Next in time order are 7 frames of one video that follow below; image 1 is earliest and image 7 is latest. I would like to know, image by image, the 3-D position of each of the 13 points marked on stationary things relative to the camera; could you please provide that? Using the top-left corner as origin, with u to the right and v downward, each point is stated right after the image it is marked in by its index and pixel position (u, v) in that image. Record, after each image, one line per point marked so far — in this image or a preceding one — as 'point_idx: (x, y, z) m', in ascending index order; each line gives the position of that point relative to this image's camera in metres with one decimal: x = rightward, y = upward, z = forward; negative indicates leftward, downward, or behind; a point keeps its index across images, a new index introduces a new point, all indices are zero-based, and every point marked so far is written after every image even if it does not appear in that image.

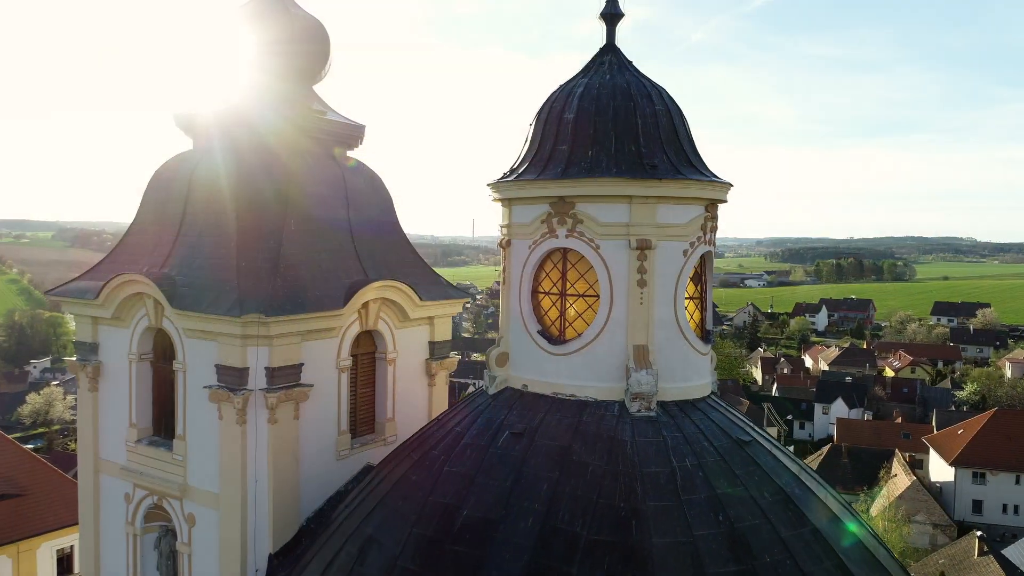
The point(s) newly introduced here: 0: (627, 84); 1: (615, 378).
0: (+1.5, +2.6, +8.6) m
1: (+1.2, -1.1, +8.2) m
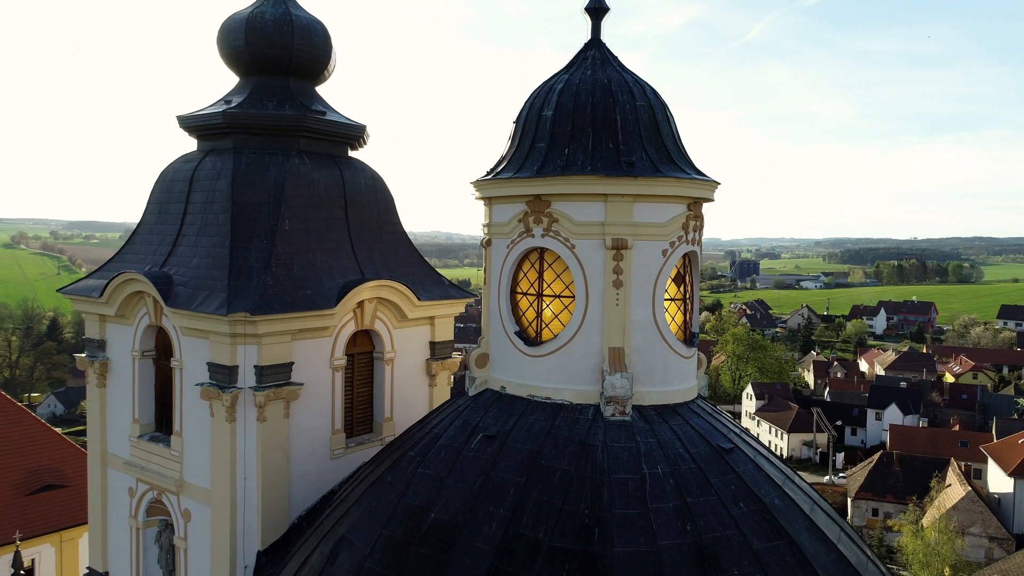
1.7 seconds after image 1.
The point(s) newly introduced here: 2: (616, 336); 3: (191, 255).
0: (+1.2, +2.6, +8.4) m
1: (+0.9, -1.1, +8.0) m
2: (+1.2, -0.6, +7.9) m
3: (-5.2, +0.5, +10.9) m
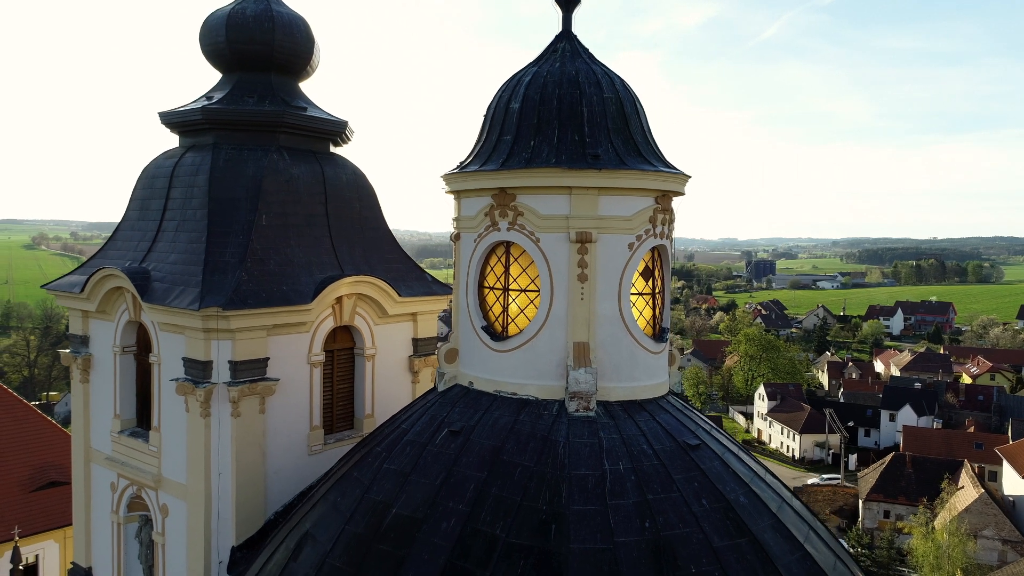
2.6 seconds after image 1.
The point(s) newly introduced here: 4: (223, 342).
0: (+0.8, +2.7, +8.3) m
1: (+0.5, -1.0, +7.9) m
2: (+0.8, -0.5, +7.8) m
3: (-5.6, +0.6, +10.9) m
4: (-4.2, -0.8, +9.9) m
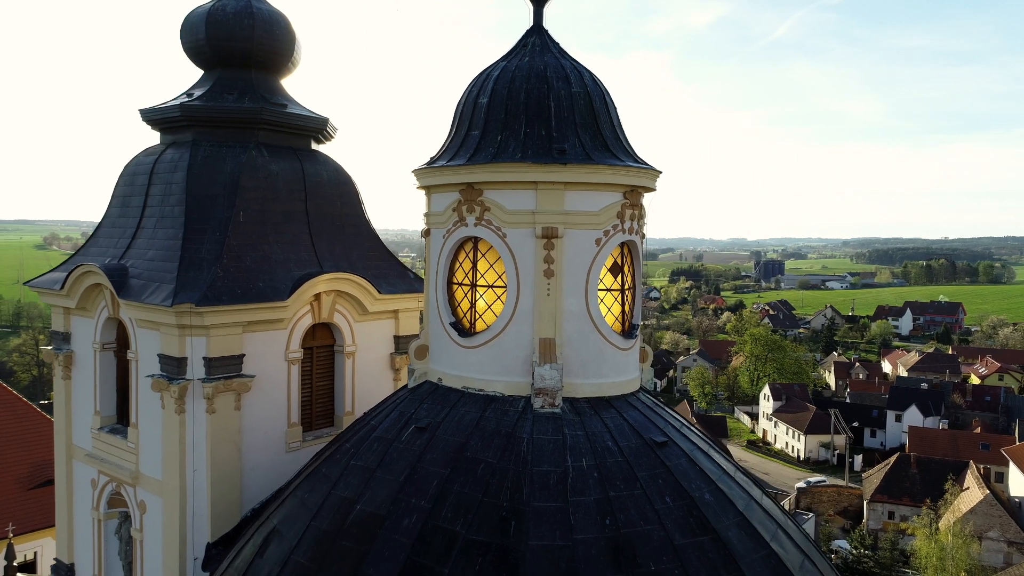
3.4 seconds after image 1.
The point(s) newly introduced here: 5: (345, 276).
0: (+0.4, +2.7, +8.2) m
1: (+0.1, -1.0, +7.9) m
2: (+0.4, -0.4, +7.7) m
3: (-5.9, +0.7, +10.9) m
4: (-4.6, -0.8, +9.9) m
5: (-2.9, +0.2, +11.4) m
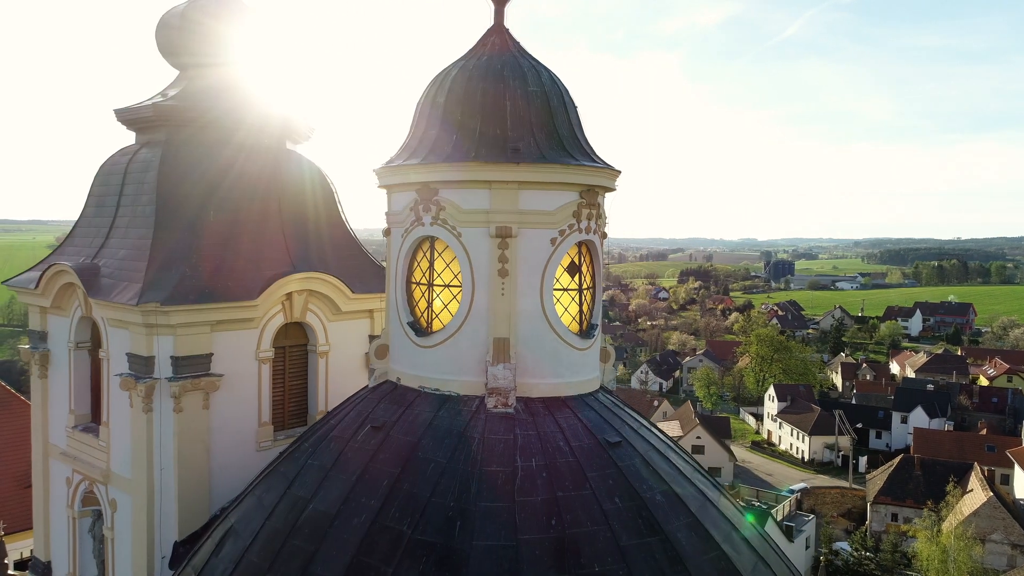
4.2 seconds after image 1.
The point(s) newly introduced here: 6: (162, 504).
0: (-0.1, +2.7, +8.2) m
1: (-0.4, -1.0, +7.8) m
2: (-0.1, -0.4, +7.7) m
3: (-6.4, +0.7, +11.0) m
4: (-5.1, -0.7, +10.0) m
5: (-3.3, +0.2, +11.5) m
6: (-5.2, -3.2, +10.1) m
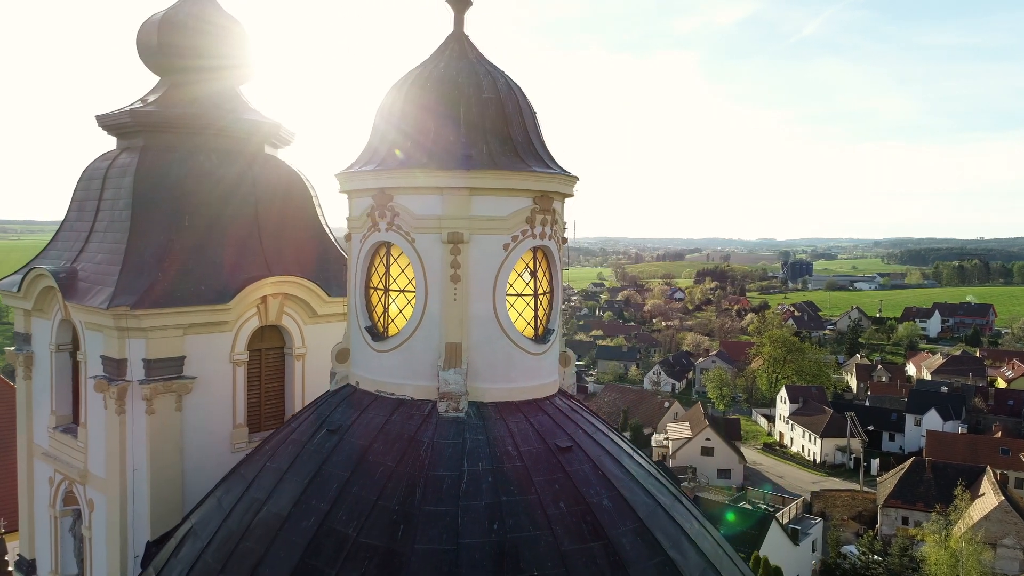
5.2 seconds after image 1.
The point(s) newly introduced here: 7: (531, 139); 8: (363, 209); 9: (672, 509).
0: (-0.6, +2.7, +8.3) m
1: (-1.0, -1.0, +7.9) m
2: (-0.7, -0.5, +7.8) m
3: (-6.9, +0.6, +11.2) m
4: (-5.6, -0.8, +10.1) m
5: (-3.8, +0.1, +11.6) m
6: (-5.7, -3.3, +10.2) m
7: (+0.3, +1.9, +8.4) m
8: (-1.8, +1.0, +8.3) m
9: (+1.9, -2.6, +7.9) m
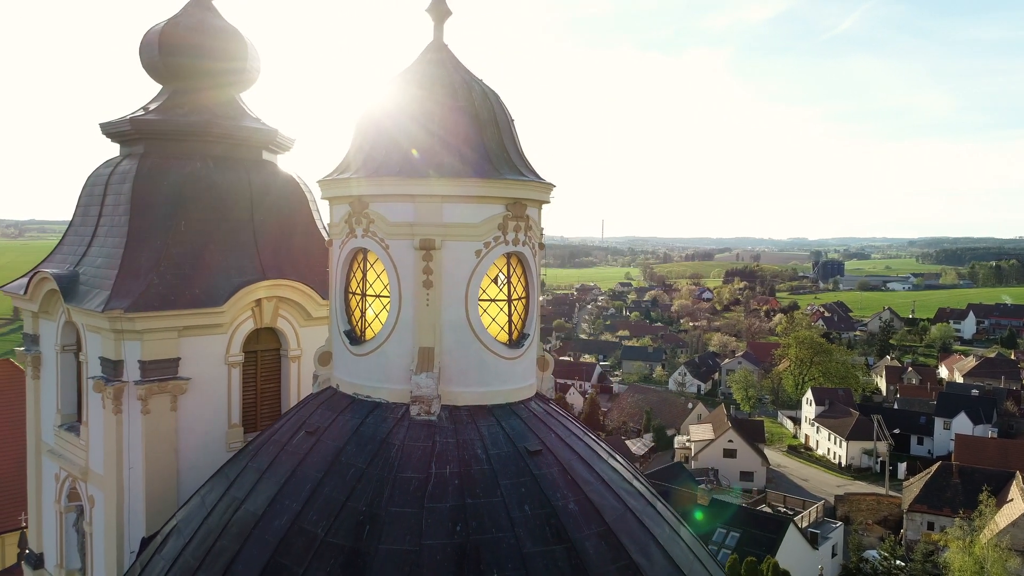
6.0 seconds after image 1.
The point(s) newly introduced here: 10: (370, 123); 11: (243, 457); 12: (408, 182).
0: (-0.9, +2.6, +8.4) m
1: (-1.3, -1.1, +8.1) m
2: (-1.0, -0.6, +7.9) m
3: (-7.1, +0.6, +11.5) m
4: (-5.8, -0.9, +10.4) m
5: (-4.0, +0.1, +11.8) m
6: (-6.0, -3.3, +10.6) m
7: (0.0, +1.8, +8.6) m
8: (-2.1, +0.9, +8.5) m
9: (+1.6, -2.6, +8.0) m
10: (-1.8, +2.1, +8.6) m
11: (-3.5, -2.2, +8.7) m
12: (-1.2, +1.2, +7.7) m
